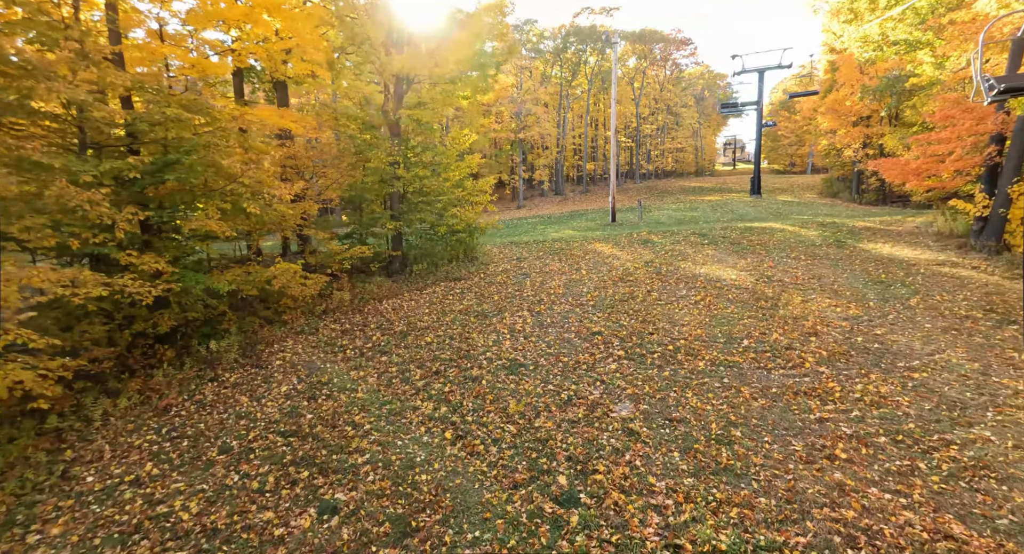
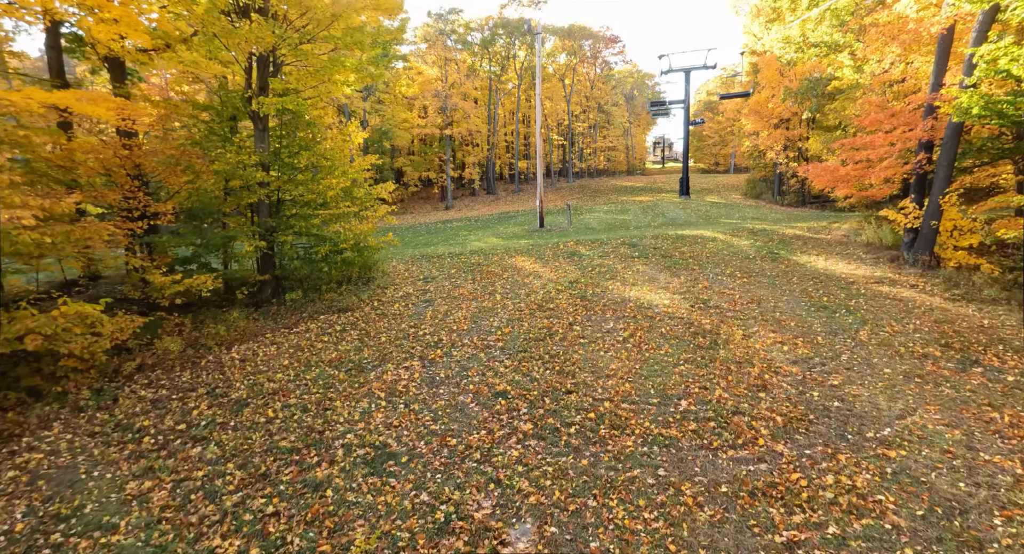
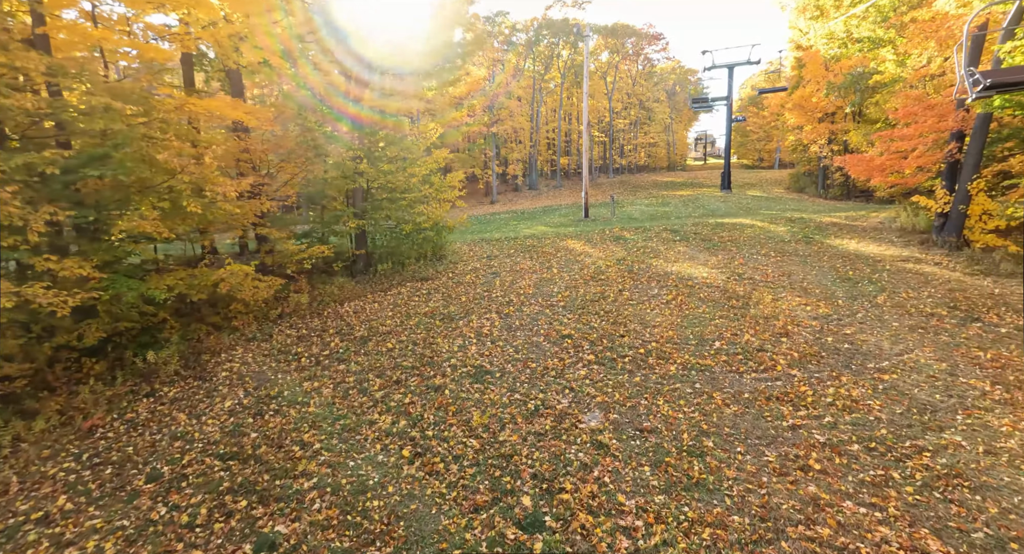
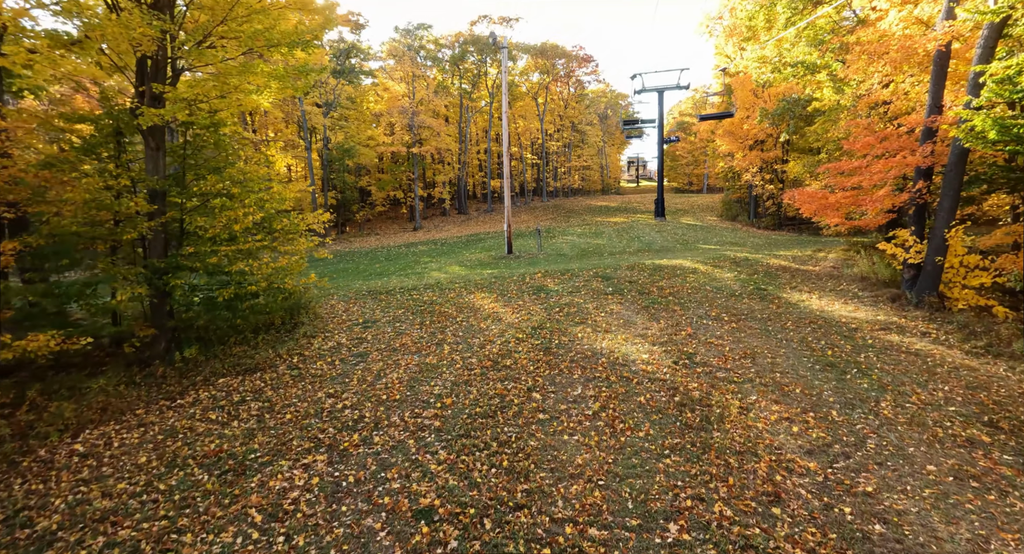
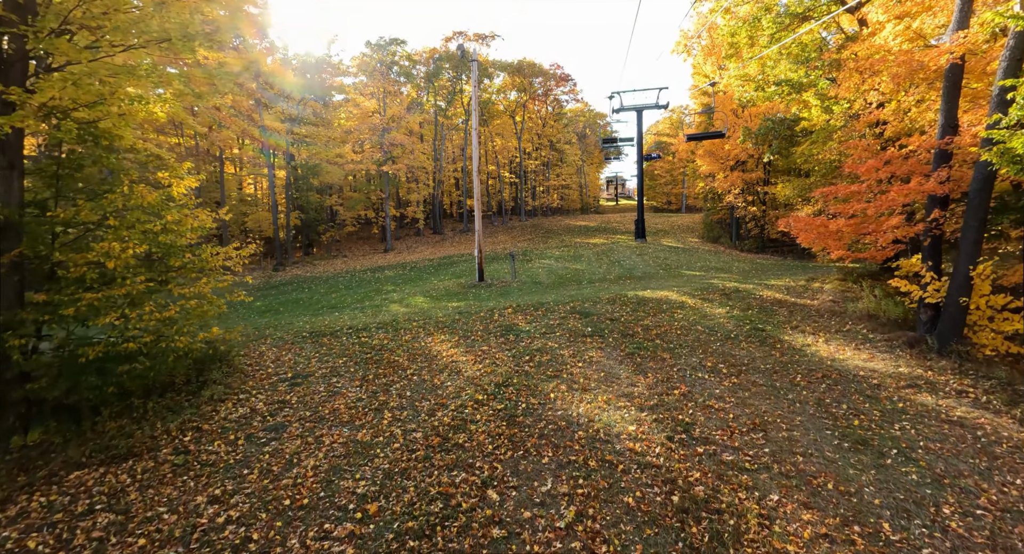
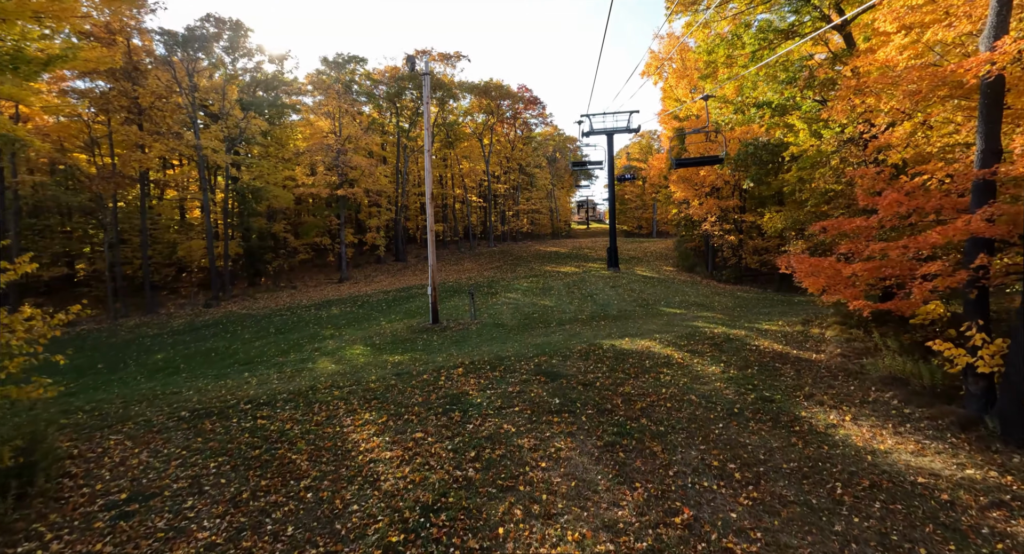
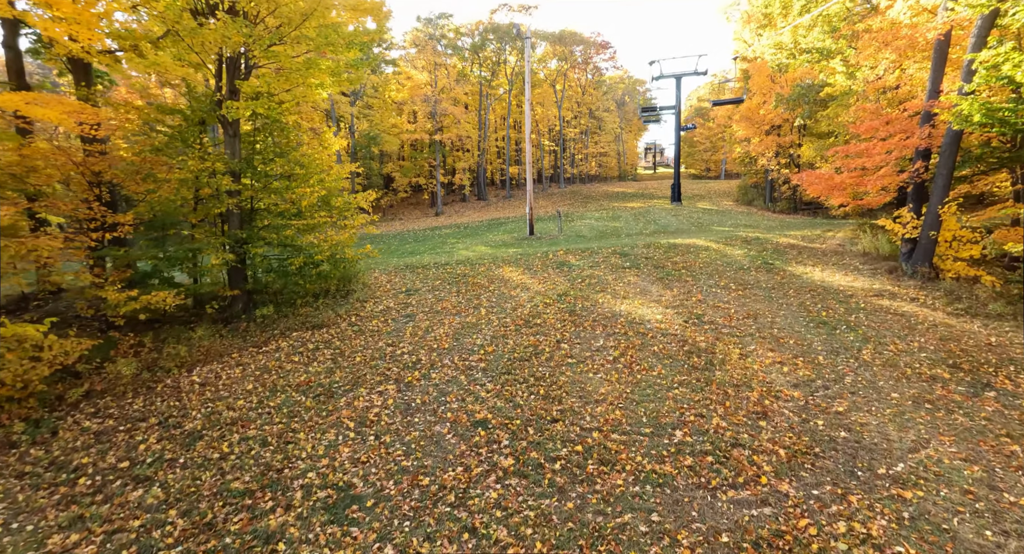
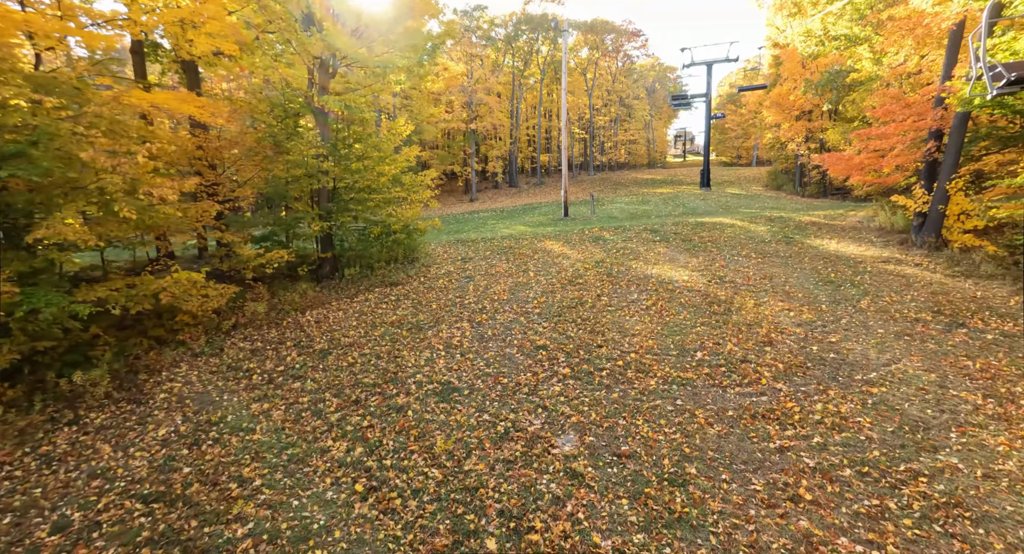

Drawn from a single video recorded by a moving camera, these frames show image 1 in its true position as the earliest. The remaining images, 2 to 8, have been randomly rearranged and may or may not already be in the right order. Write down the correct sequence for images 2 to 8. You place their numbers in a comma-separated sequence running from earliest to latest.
3, 8, 2, 7, 4, 5, 6
